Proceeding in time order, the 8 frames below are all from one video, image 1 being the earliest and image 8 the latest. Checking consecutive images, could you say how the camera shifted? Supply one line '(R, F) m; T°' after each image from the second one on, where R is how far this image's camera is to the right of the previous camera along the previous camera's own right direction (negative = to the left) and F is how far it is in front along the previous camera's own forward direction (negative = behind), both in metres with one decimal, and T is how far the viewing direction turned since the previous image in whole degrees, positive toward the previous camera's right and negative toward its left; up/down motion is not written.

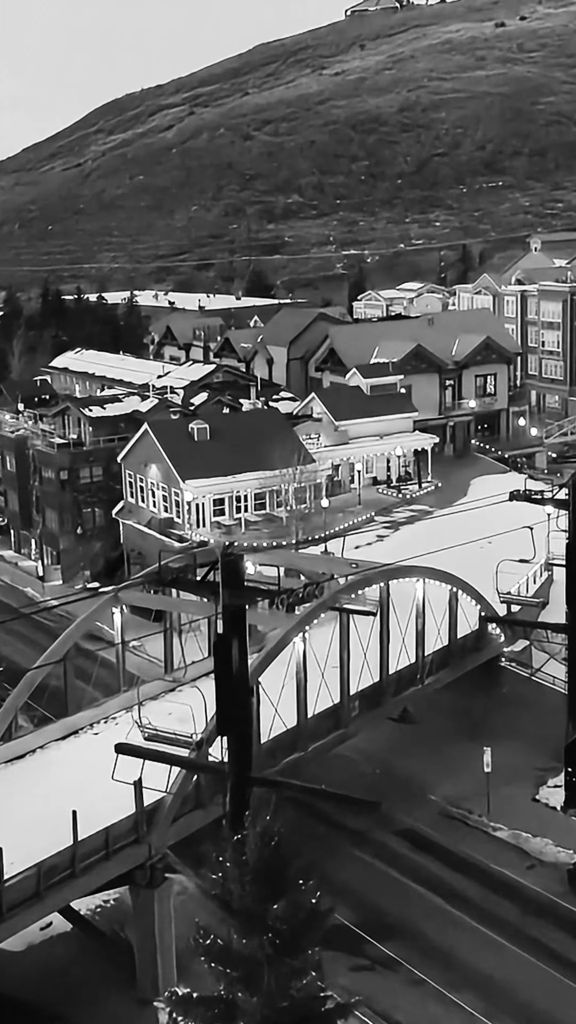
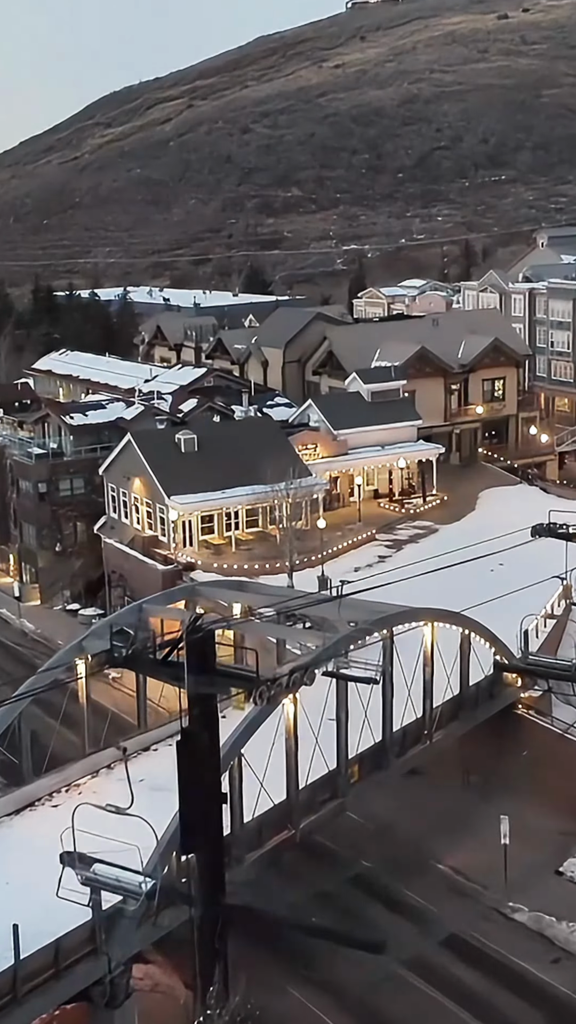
(+0.2, +2.8) m; 0°
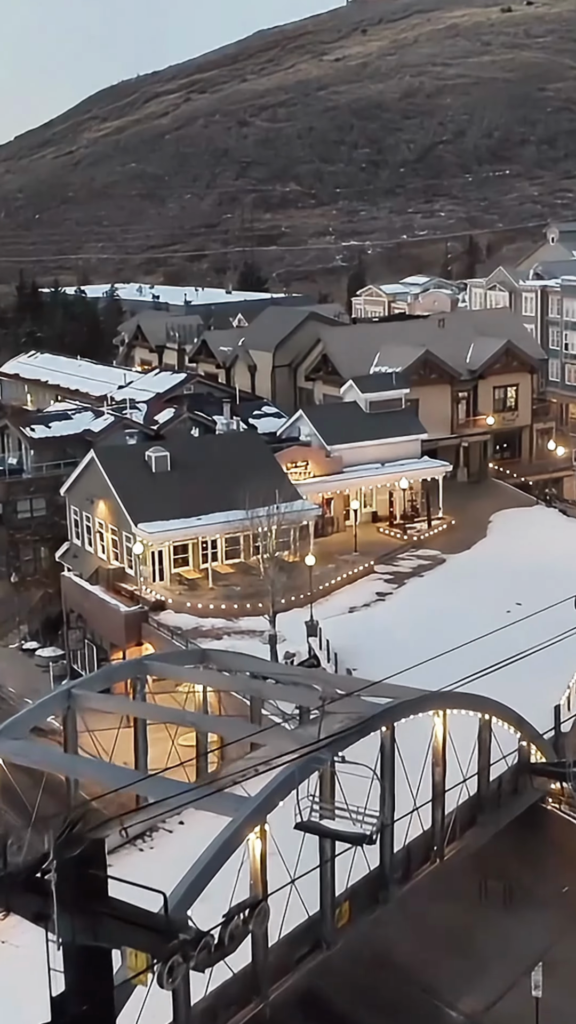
(+0.3, +4.5) m; 0°
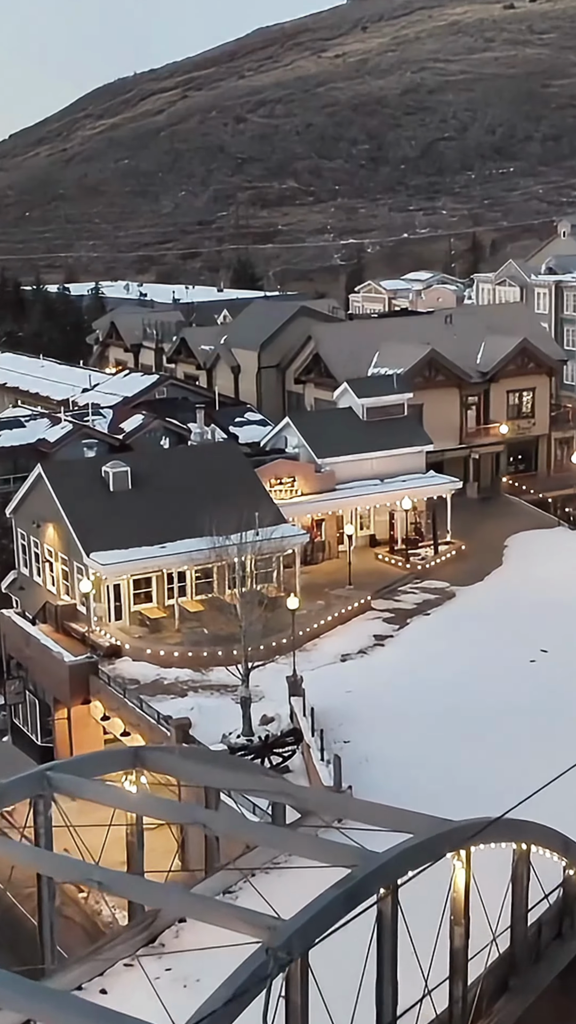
(+0.4, +4.7) m; 0°
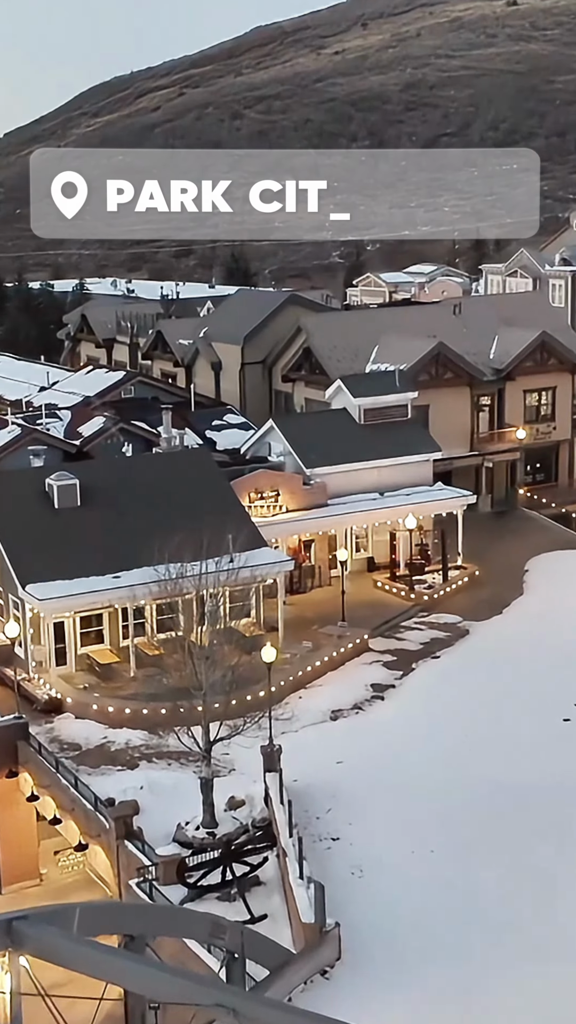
(+0.3, +4.4) m; 0°
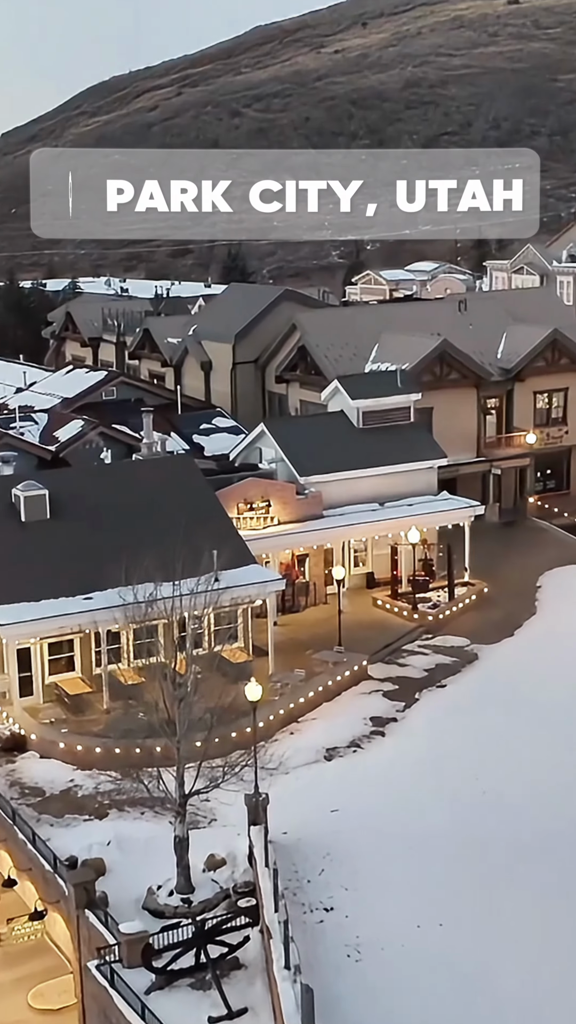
(+0.1, +2.0) m; 0°
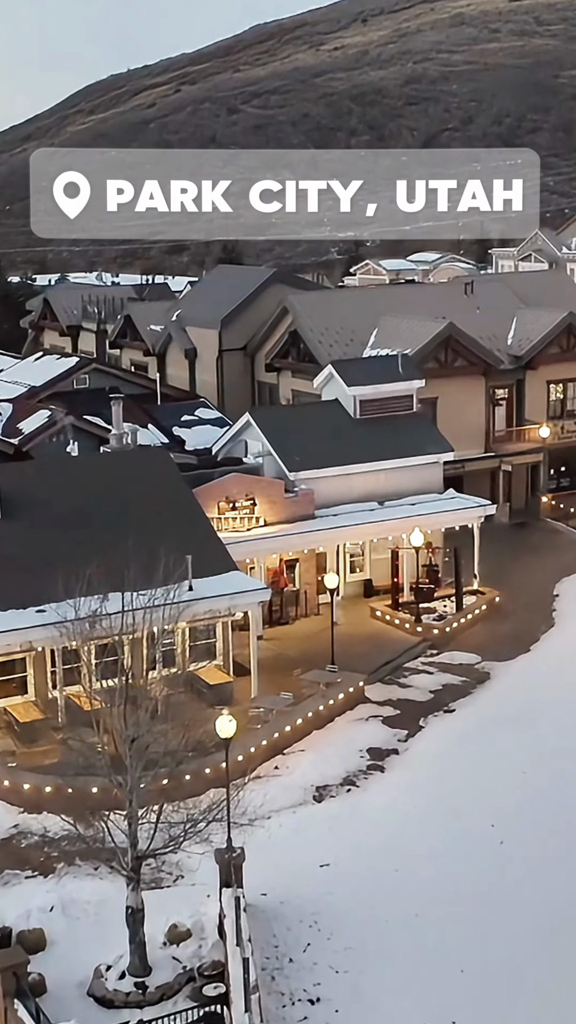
(+0.2, +2.5) m; 0°
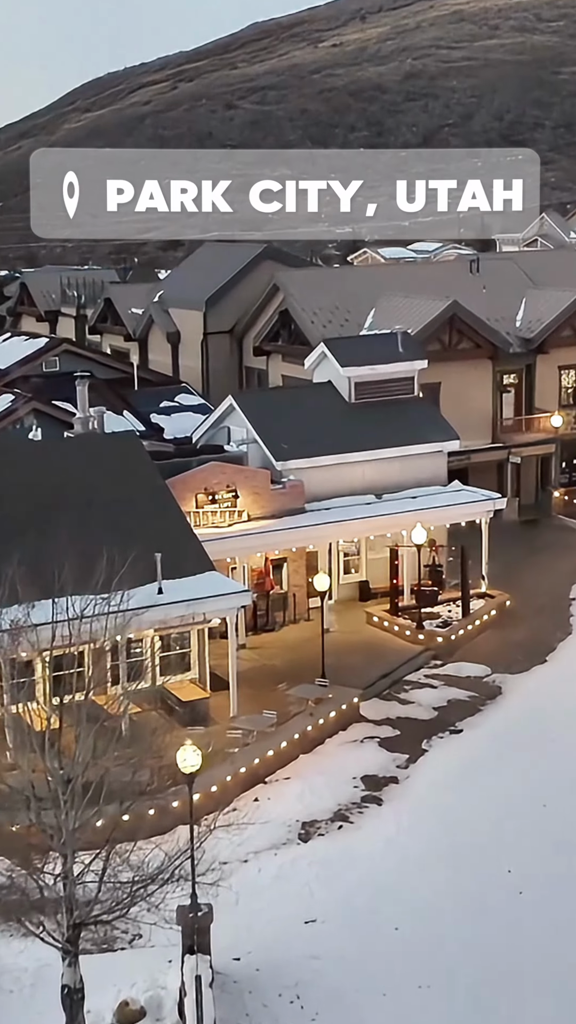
(+0.2, +2.1) m; 0°
